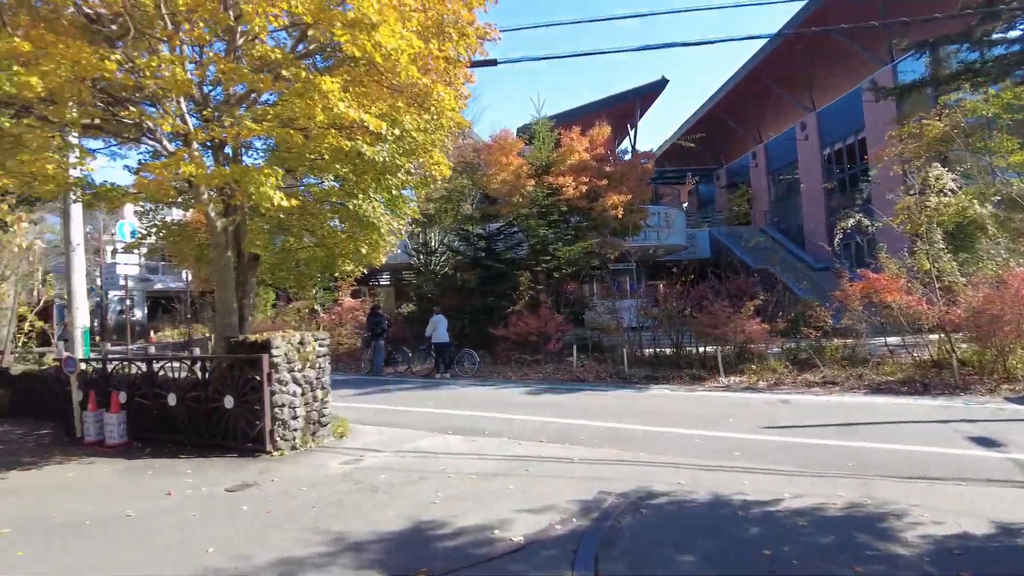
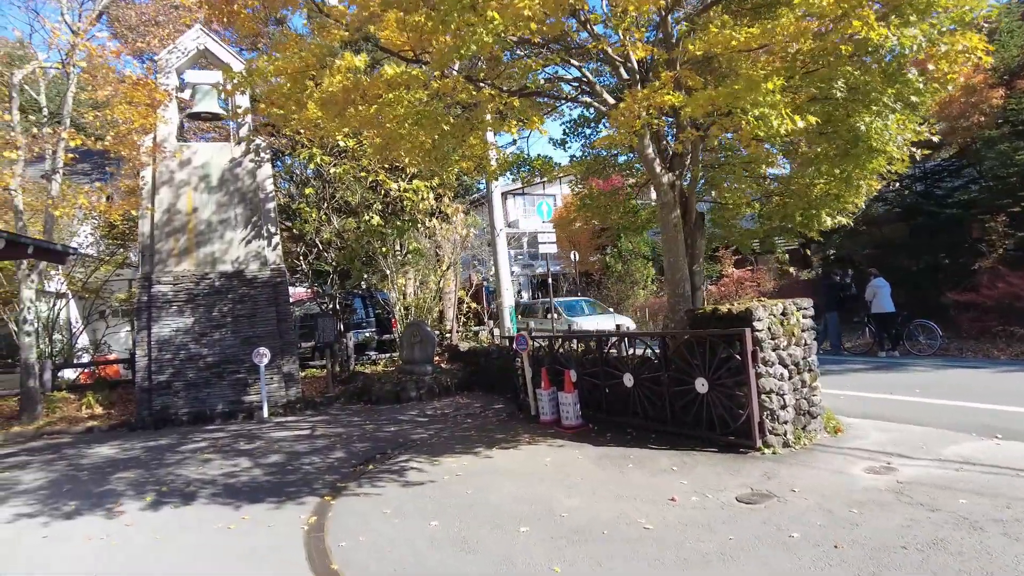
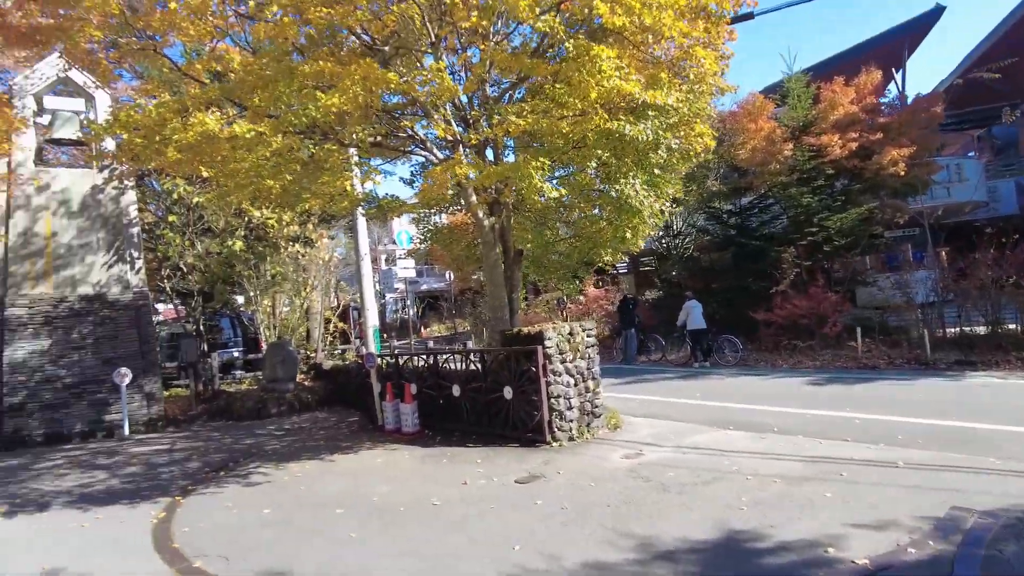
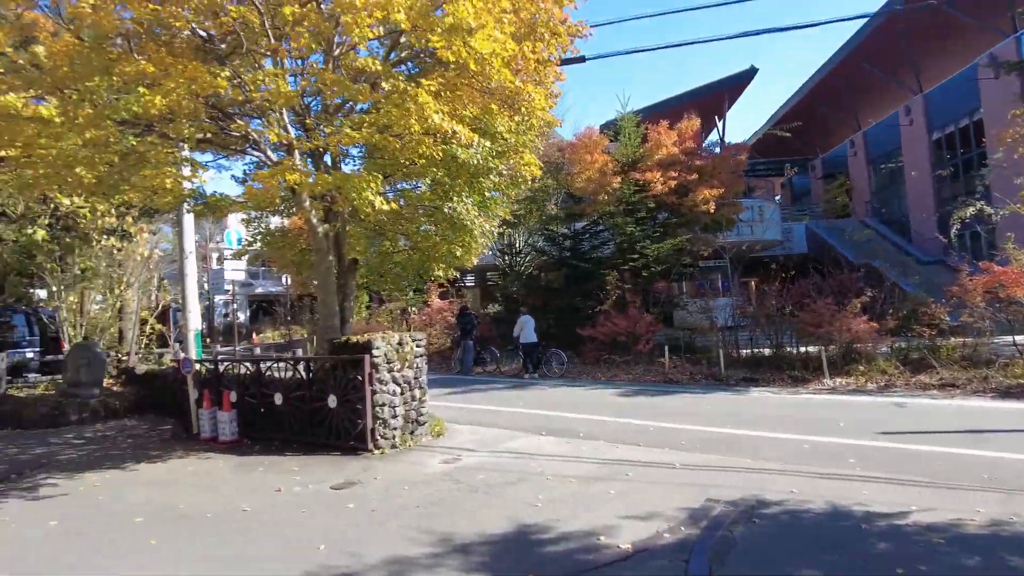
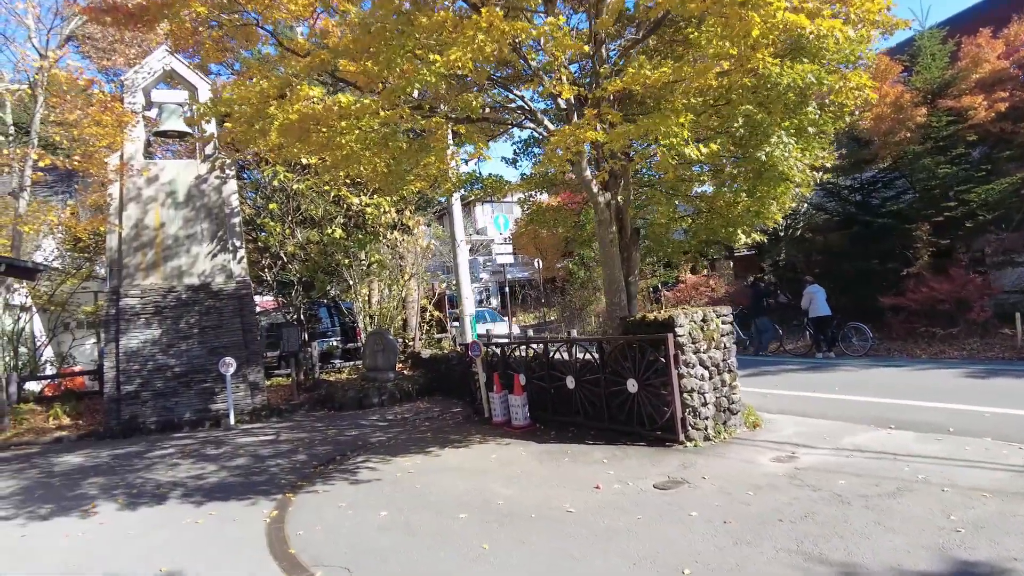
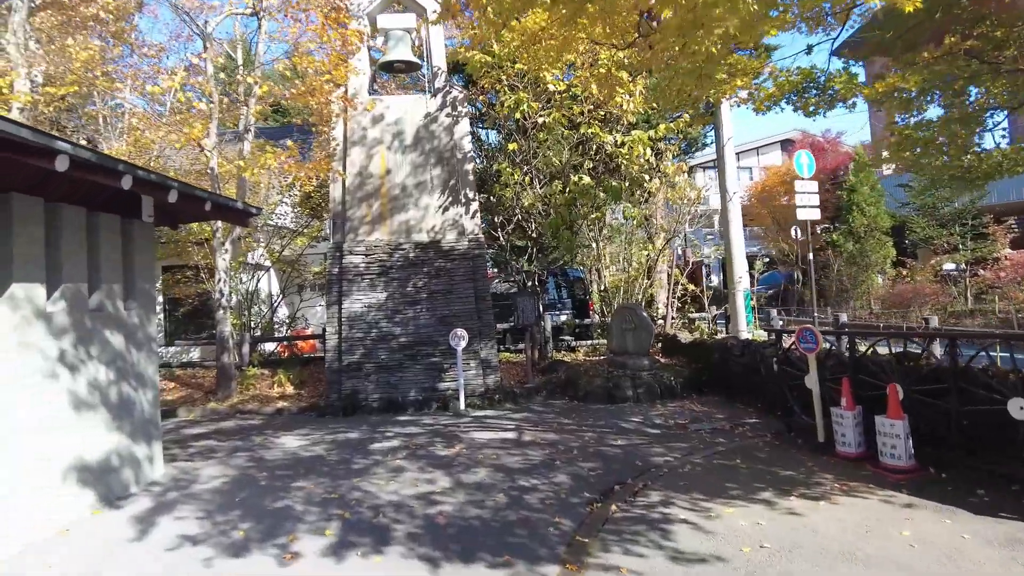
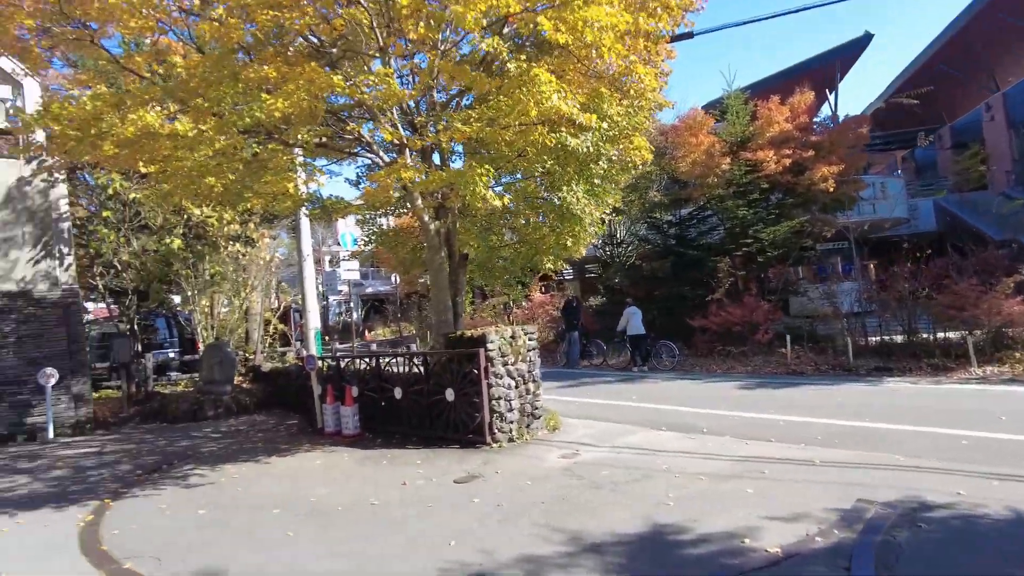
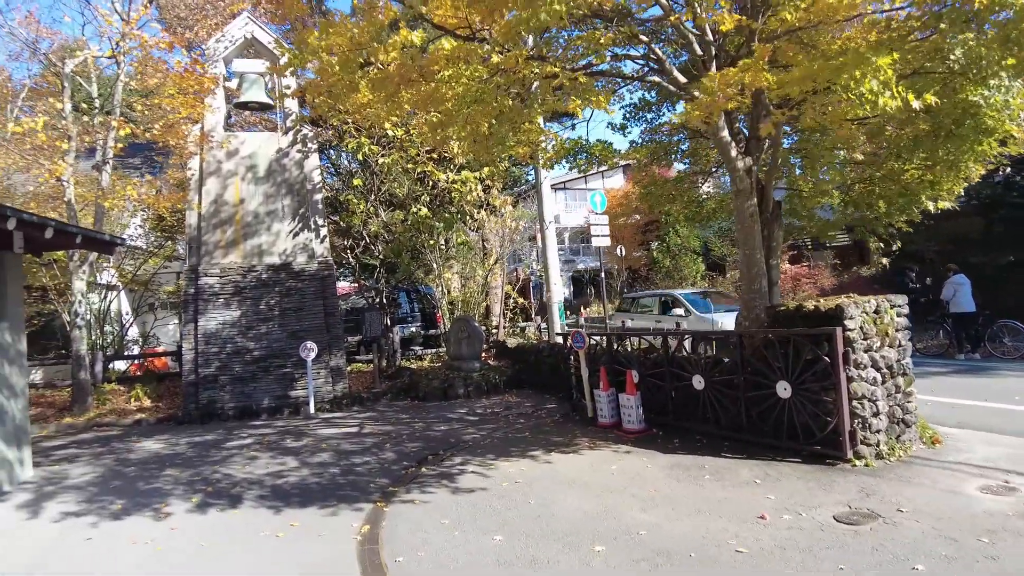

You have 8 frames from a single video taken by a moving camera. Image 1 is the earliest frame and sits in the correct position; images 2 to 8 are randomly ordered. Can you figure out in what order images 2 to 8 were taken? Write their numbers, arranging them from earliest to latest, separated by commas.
4, 7, 3, 5, 2, 8, 6
